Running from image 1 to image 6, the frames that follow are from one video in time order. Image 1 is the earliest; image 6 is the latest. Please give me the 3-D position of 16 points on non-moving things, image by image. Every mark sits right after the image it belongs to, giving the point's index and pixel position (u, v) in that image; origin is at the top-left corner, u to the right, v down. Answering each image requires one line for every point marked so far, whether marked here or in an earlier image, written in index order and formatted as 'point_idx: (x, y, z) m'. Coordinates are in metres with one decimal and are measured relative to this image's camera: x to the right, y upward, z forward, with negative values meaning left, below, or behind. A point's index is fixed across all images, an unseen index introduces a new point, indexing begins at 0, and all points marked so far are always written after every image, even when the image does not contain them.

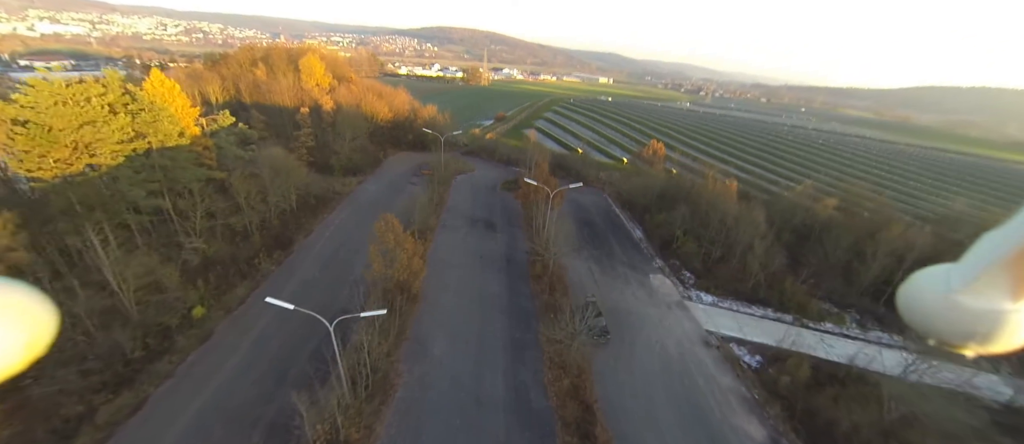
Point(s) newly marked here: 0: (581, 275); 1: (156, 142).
0: (+4.0, -3.1, +19.2) m
1: (-16.6, +3.7, +15.6) m
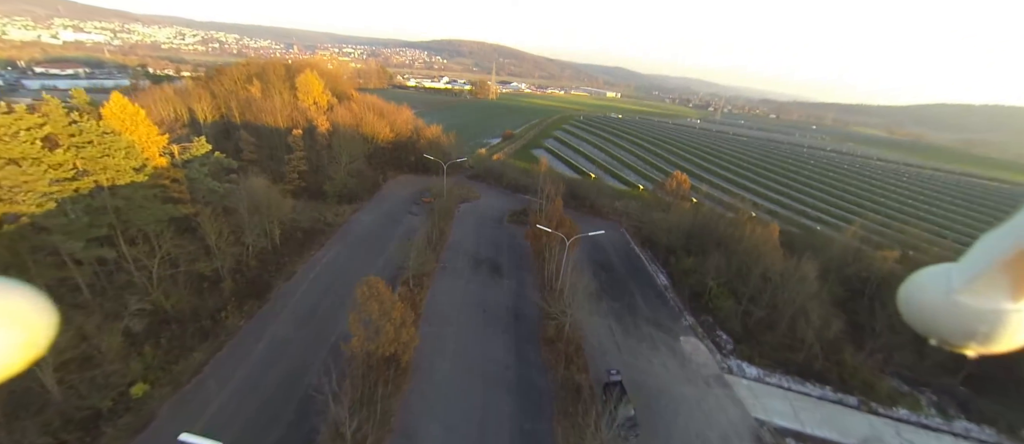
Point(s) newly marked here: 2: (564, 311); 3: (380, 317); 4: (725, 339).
0: (+4.4, -5.7, +16.4) m
1: (-16.1, +1.6, +13.3) m
2: (+2.5, -4.2, +15.6) m
3: (-4.6, -3.3, +11.8) m
4: (+11.0, -6.0, +17.3) m
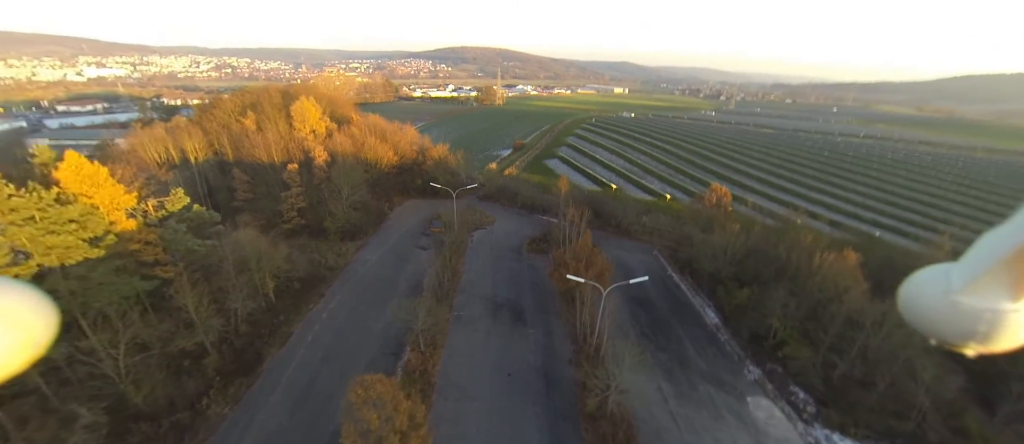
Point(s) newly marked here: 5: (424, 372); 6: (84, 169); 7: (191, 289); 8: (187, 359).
0: (+5.7, -7.5, +13.5) m
1: (-15.3, -1.3, +11.2) m
2: (+3.6, -6.0, +12.7) m
3: (-3.6, -5.6, +9.3) m
4: (+12.3, -7.4, +14.1) m
5: (-3.8, -6.5, +14.6) m
6: (-16.6, +2.0, +13.0) m
7: (-13.8, -2.9, +14.4) m
8: (-13.7, -5.8, +14.2) m
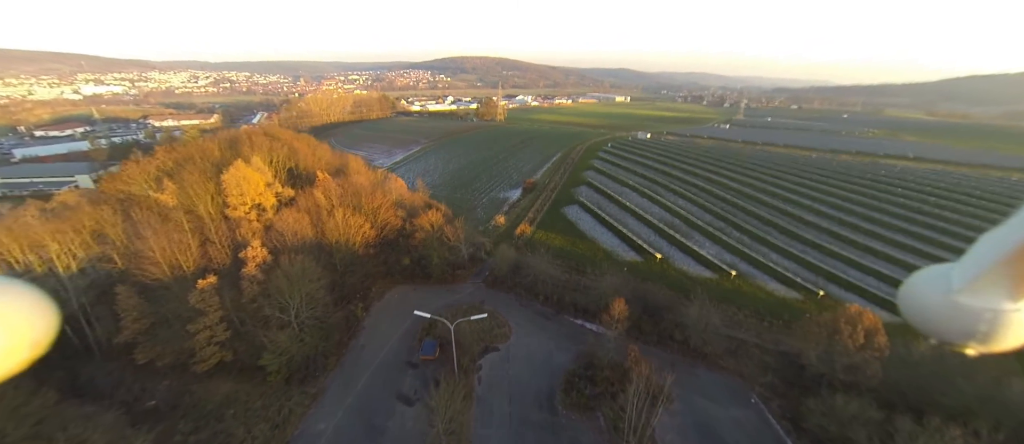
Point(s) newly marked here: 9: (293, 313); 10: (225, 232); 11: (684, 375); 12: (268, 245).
0: (+7.1, -13.7, +5.1) m
1: (-14.0, -7.8, +3.0) m
2: (+5.0, -12.3, +4.4) m
3: (-2.2, -11.9, +0.9) m
4: (+13.7, -13.5, +5.7) m
5: (-2.4, -12.9, +6.2) m
6: (-15.3, -4.6, +4.9) m
7: (-12.4, -9.5, +6.2) m
8: (-12.3, -12.4, +5.9) m
9: (-11.3, -4.7, +17.2) m
10: (-16.3, -0.5, +19.1) m
11: (+9.2, -8.0, +17.9) m
12: (-14.2, -1.3, +19.4) m
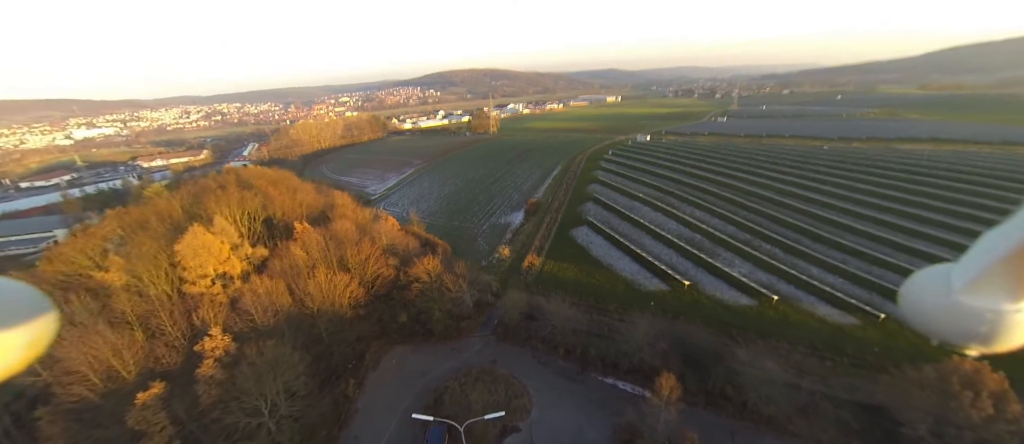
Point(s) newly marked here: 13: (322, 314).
0: (+8.7, -15.3, +1.7) m
1: (-12.8, -11.1, -0.2) m
2: (+6.5, -14.0, +1.0) m
3: (-0.8, -14.2, -2.4) m
4: (+15.3, -14.6, +2.3) m
5: (-0.9, -15.3, +2.9) m
6: (-14.4, -8.0, +1.7) m
7: (-11.2, -12.7, +2.9) m
8: (-10.8, -15.6, +2.6) m
9: (-10.4, -8.1, +14.0) m
10: (-15.7, -4.4, +16.0) m
11: (+10.3, -9.7, +14.6) m
12: (-13.6, -5.0, +16.3) m
13: (-10.9, -5.3, +19.3) m
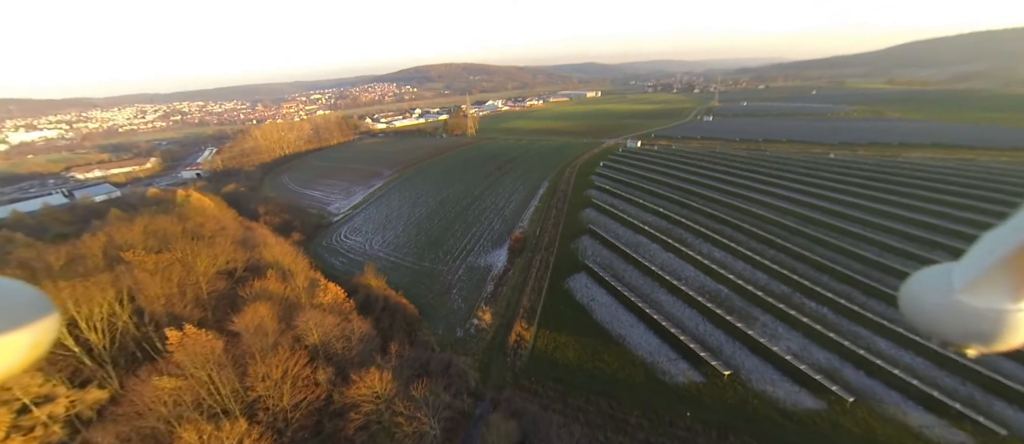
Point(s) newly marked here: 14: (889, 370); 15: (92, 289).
0: (+9.3, -19.7, -4.4) m
1: (-12.2, -16.1, -7.5) m
2: (+7.1, -18.5, -5.2) m
3: (0.0, -18.9, -9.0) m
4: (+15.8, -18.8, -3.5) m
5: (-0.3, -19.9, -3.7) m
6: (-14.0, -13.0, -5.6) m
7: (-10.6, -17.6, -4.2) m
8: (-10.2, -20.5, -4.5) m
9: (-10.5, -12.9, +6.8) m
10: (-16.1, -9.2, +8.5) m
11: (+10.1, -13.8, +8.6) m
12: (-13.9, -9.8, +9.0) m
13: (-11.4, -10.0, +12.1) m
14: (+20.7, -8.1, +18.5) m
15: (-19.9, -3.1, +16.3) m
